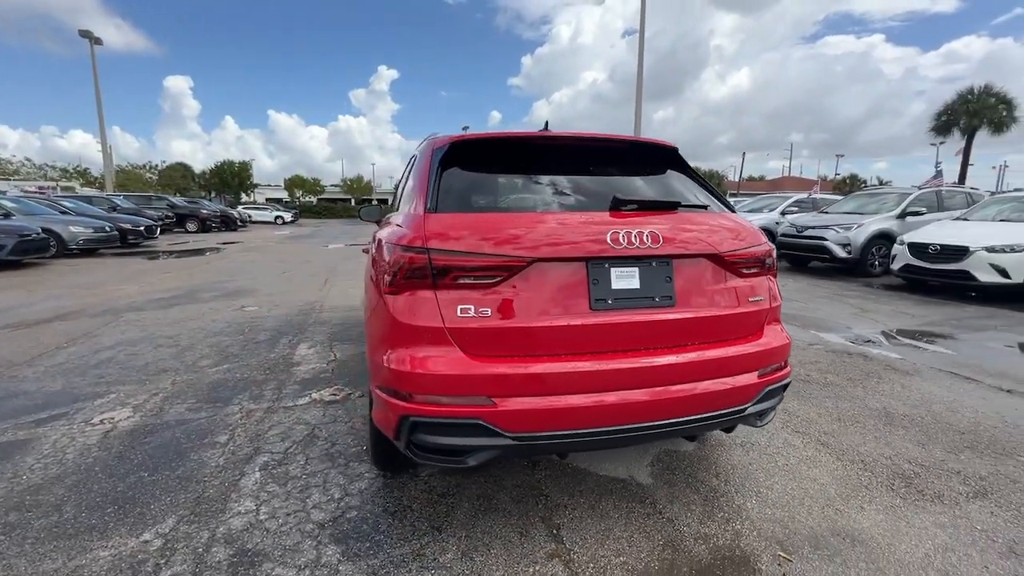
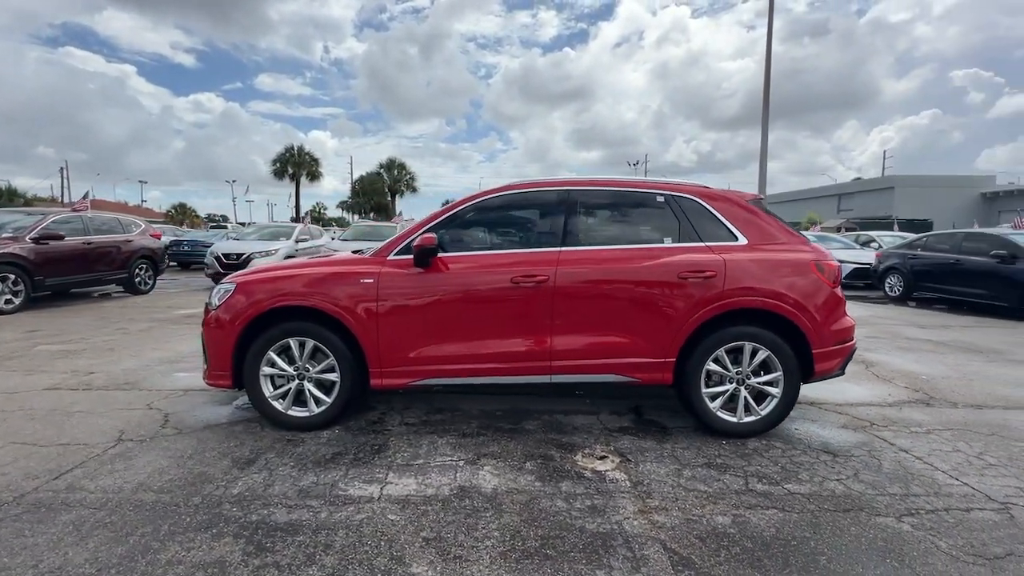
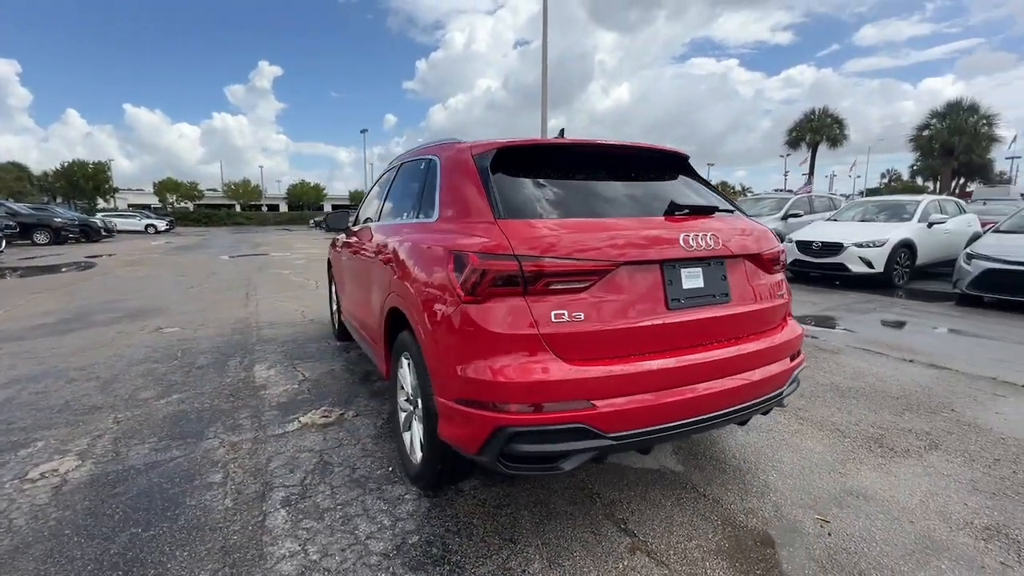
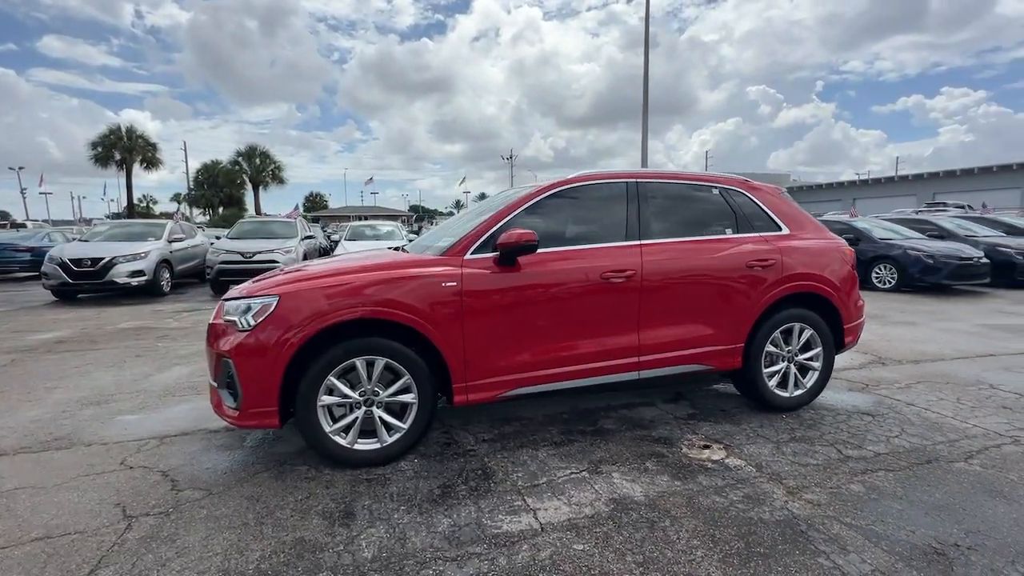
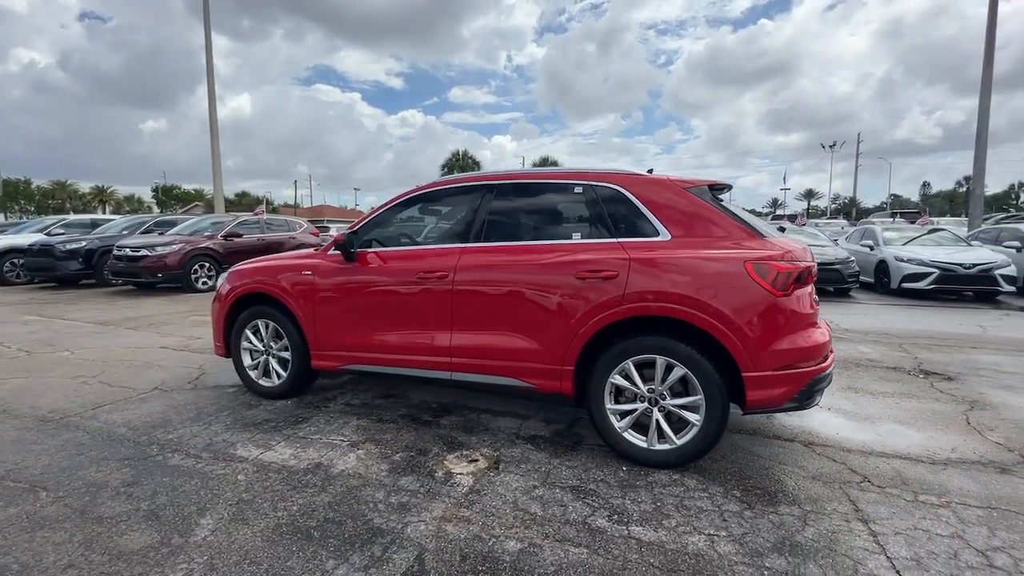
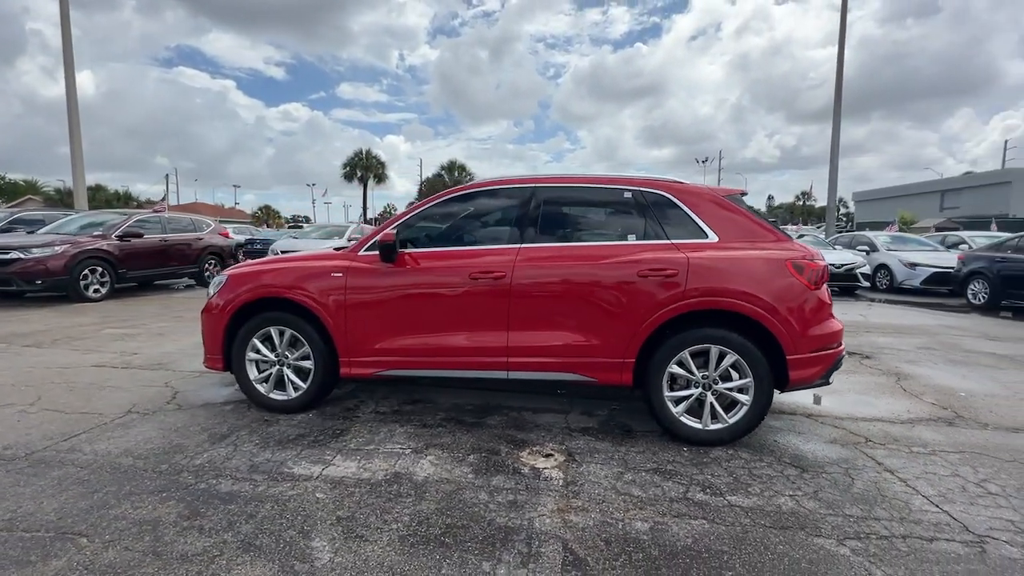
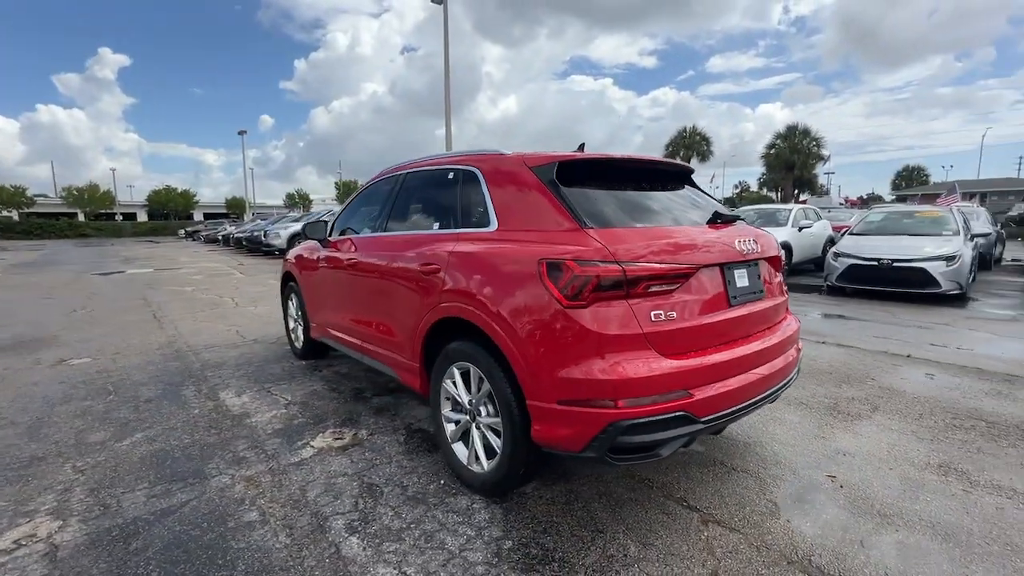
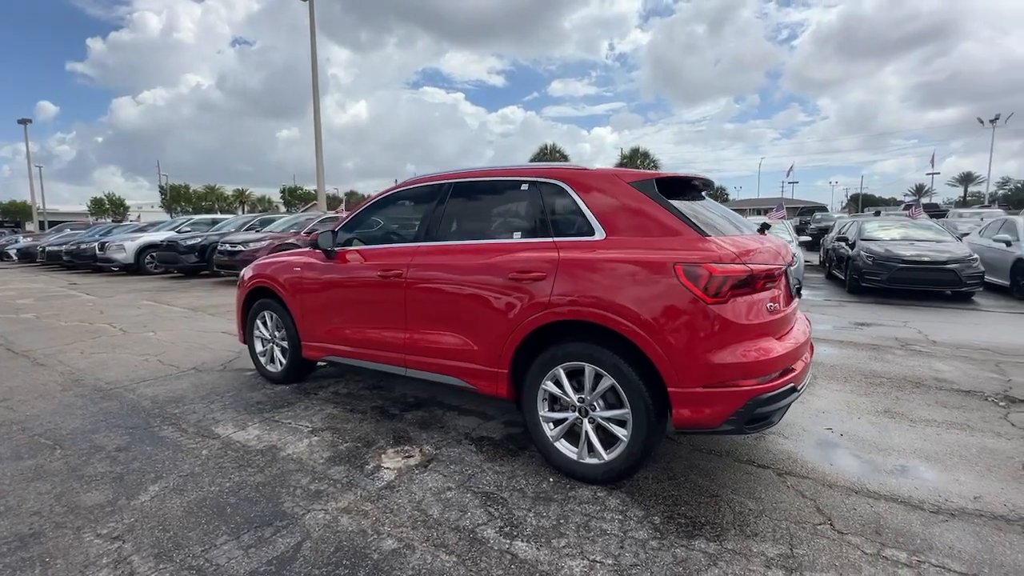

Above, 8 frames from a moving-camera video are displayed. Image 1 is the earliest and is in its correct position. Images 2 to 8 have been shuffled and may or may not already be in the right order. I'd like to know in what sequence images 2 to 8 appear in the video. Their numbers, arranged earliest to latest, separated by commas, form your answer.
3, 7, 8, 5, 6, 2, 4
